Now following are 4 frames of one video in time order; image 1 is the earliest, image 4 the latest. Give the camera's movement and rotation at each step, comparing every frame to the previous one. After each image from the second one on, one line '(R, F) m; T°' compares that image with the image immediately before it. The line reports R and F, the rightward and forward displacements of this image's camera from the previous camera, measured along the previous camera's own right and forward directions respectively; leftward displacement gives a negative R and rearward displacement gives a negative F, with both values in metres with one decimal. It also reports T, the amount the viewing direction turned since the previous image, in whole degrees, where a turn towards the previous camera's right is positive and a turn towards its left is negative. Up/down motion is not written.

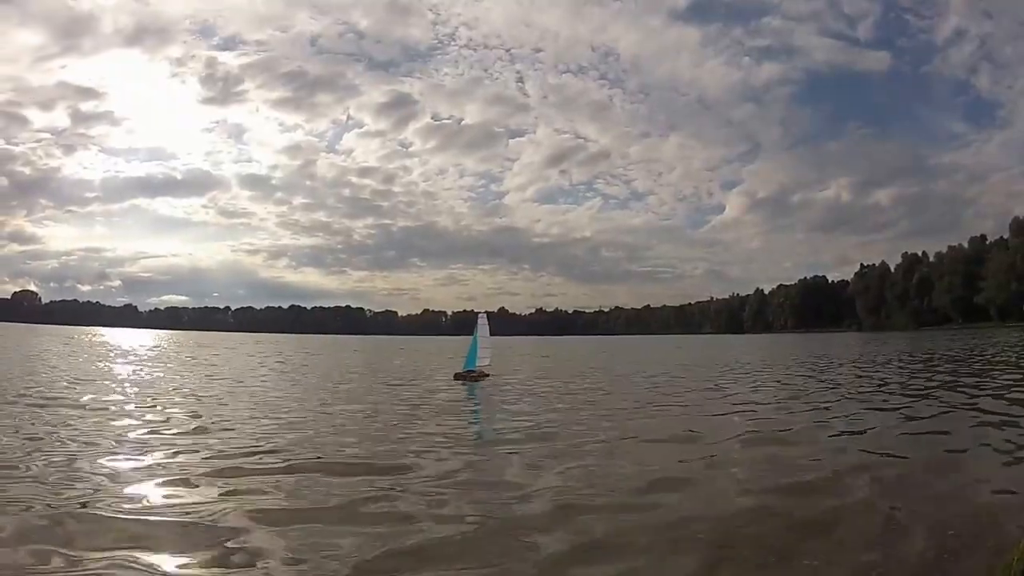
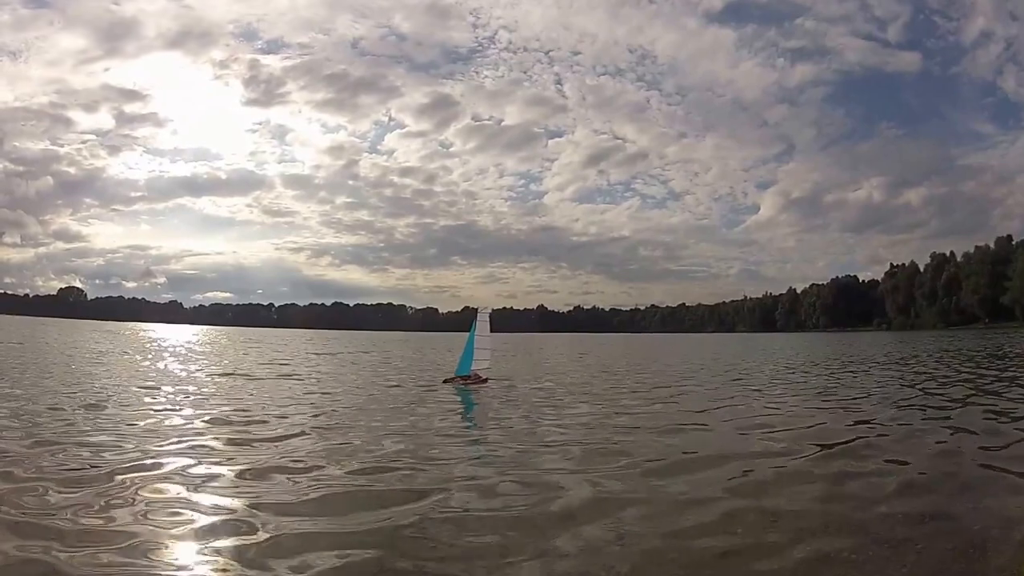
(+1.1, -0.3) m; -3°
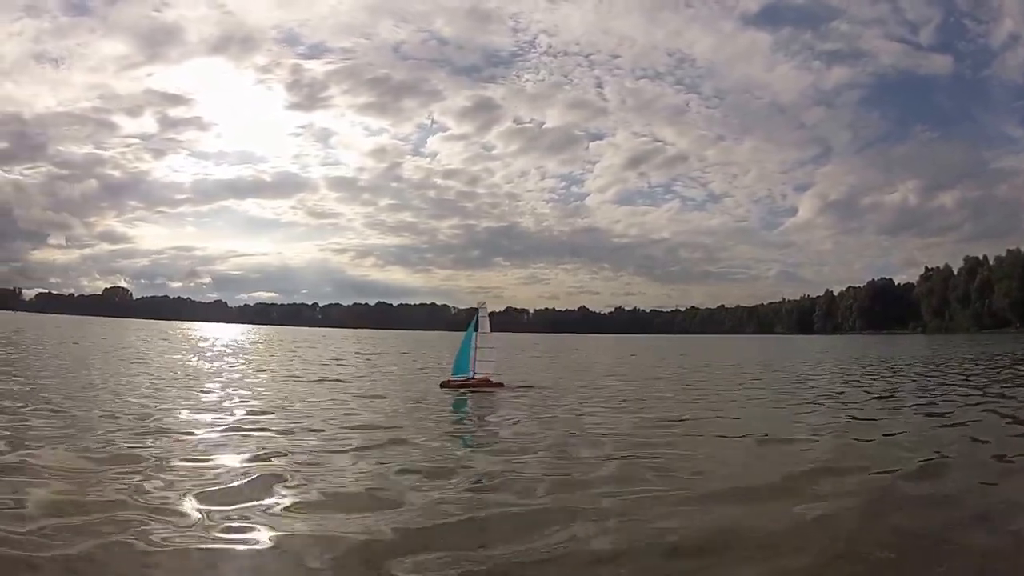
(+1.3, 0.0) m; -3°
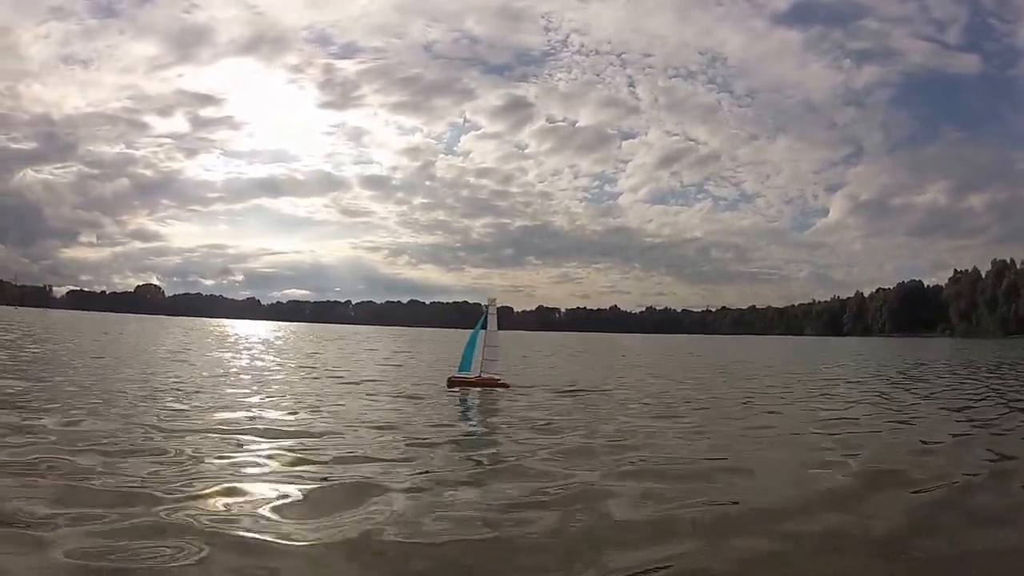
(+1.0, +0.3) m; -2°
